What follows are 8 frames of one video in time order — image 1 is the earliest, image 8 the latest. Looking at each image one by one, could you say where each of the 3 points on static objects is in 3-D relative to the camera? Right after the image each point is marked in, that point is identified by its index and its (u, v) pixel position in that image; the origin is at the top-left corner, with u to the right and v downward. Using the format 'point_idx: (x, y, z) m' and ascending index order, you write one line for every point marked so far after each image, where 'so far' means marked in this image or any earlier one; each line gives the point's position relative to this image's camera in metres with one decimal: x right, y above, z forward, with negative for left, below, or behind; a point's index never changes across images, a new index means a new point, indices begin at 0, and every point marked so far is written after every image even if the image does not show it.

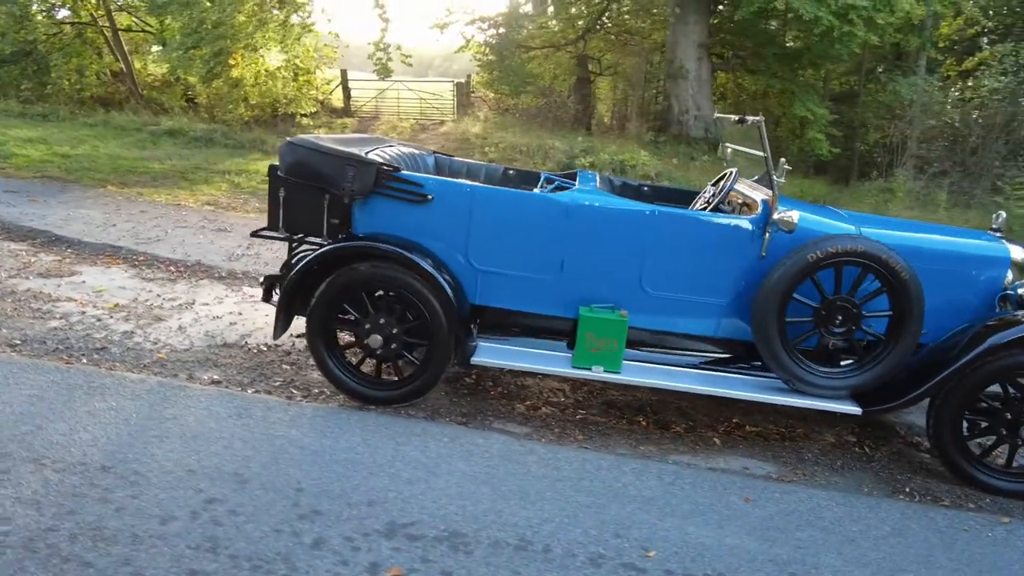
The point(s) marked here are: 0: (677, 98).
0: (+4.2, +5.1, +17.3) m
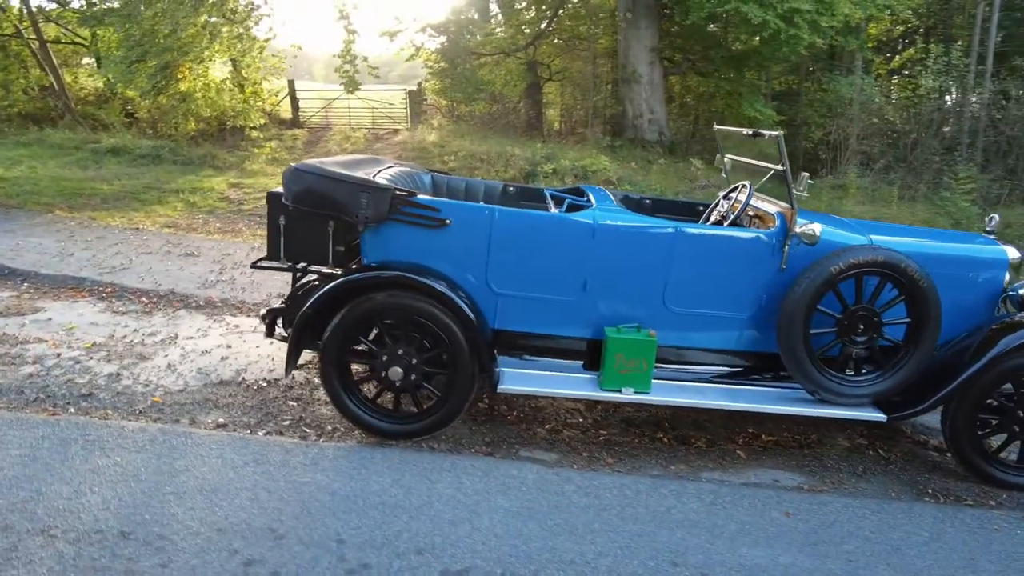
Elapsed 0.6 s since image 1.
0: (+3.1, +5.0, +17.5) m
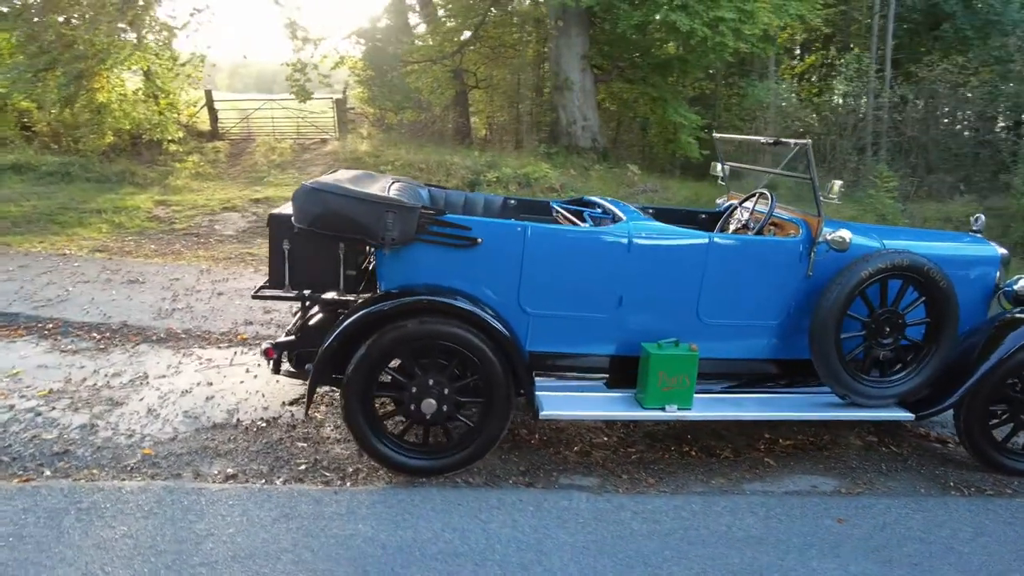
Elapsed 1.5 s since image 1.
0: (+1.3, +4.9, +17.6) m
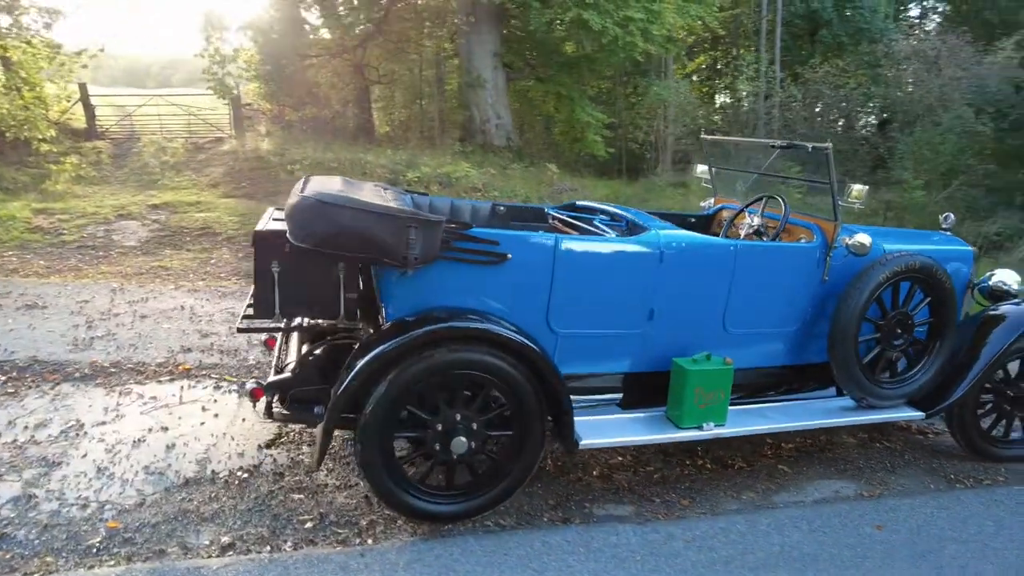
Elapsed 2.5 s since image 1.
0: (-1.0, +4.9, +17.3) m
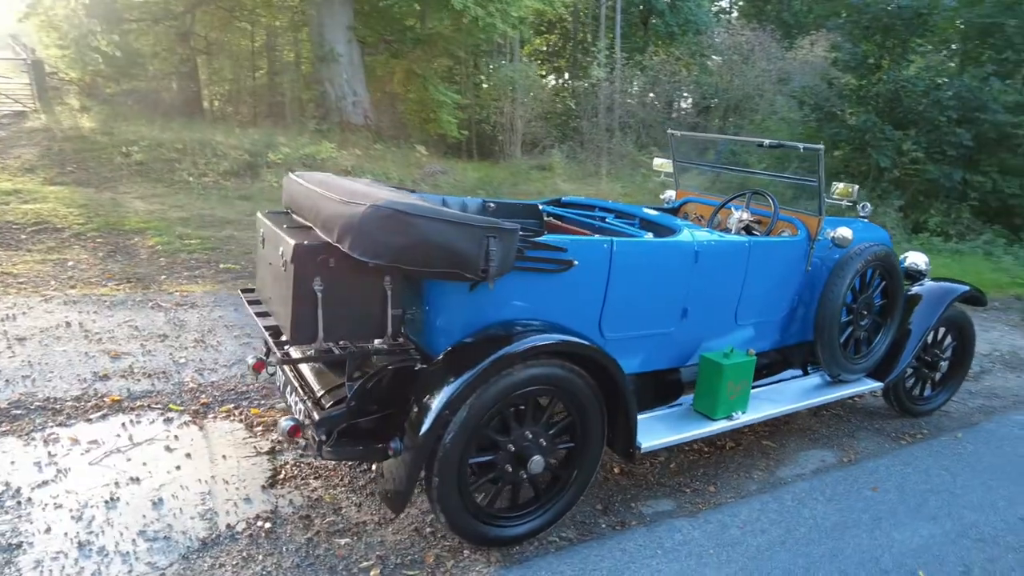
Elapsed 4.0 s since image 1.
0: (-4.5, +5.2, +16.2) m
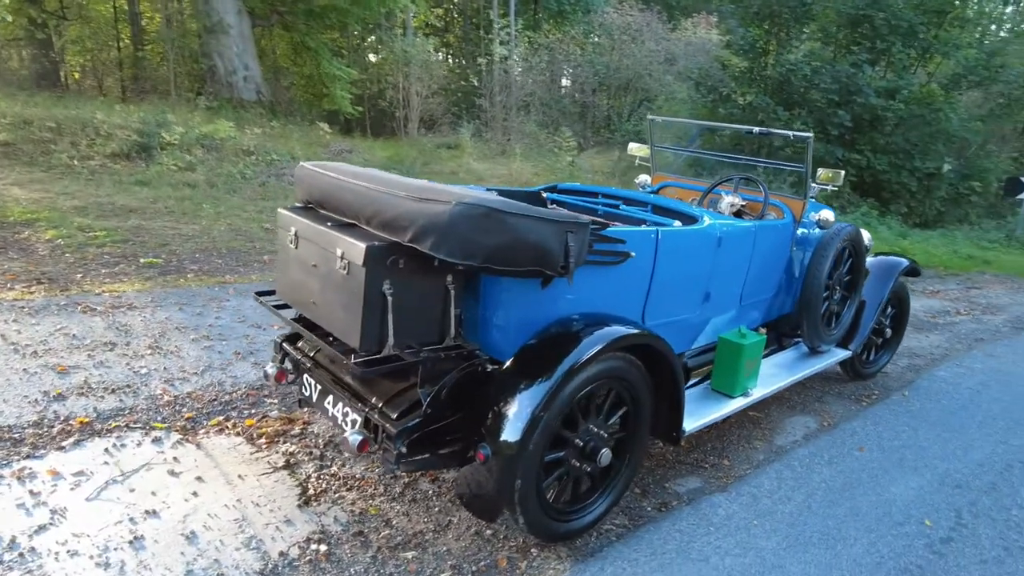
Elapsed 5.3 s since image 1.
0: (-6.7, +5.4, +15.0) m
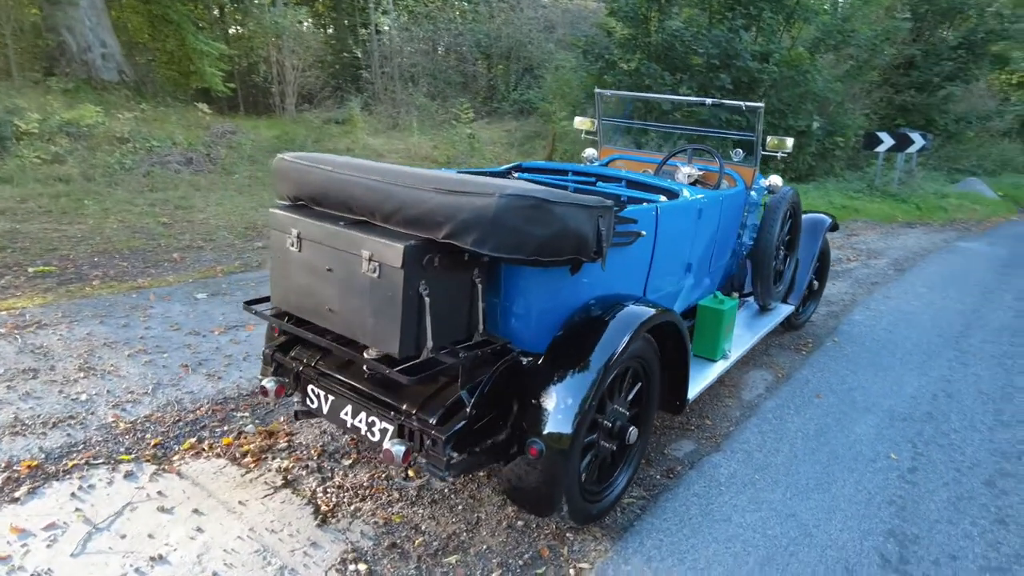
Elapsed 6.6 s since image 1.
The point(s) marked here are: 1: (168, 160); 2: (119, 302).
0: (-9.0, +5.3, +13.3) m
1: (-5.7, +2.1, +10.6) m
2: (-3.3, -0.1, +5.3) m
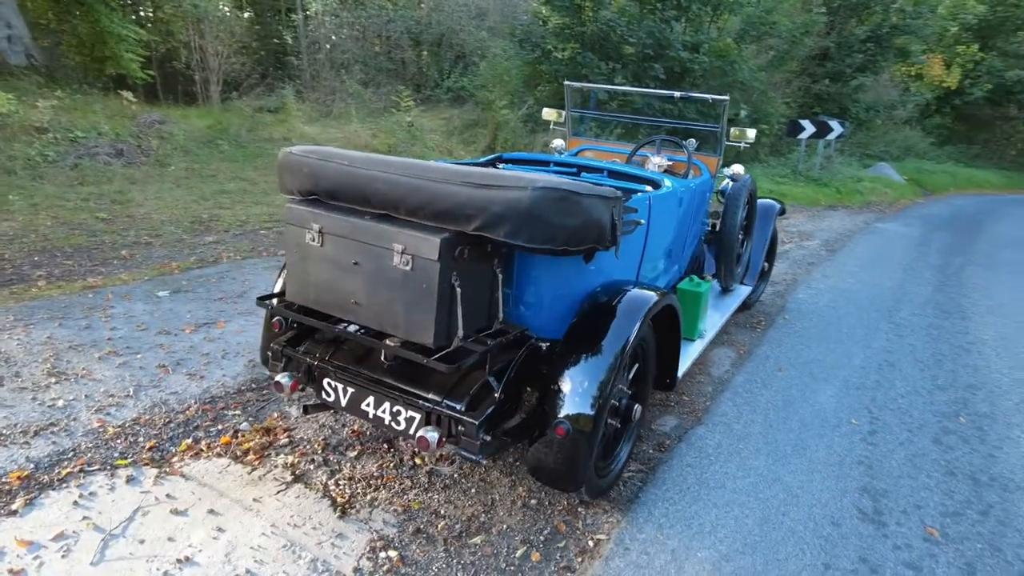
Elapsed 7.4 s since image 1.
0: (-10.2, +5.3, +12.2) m
1: (-6.5, +2.1, +10.0) m
2: (-3.5, -0.1, +5.1) m
